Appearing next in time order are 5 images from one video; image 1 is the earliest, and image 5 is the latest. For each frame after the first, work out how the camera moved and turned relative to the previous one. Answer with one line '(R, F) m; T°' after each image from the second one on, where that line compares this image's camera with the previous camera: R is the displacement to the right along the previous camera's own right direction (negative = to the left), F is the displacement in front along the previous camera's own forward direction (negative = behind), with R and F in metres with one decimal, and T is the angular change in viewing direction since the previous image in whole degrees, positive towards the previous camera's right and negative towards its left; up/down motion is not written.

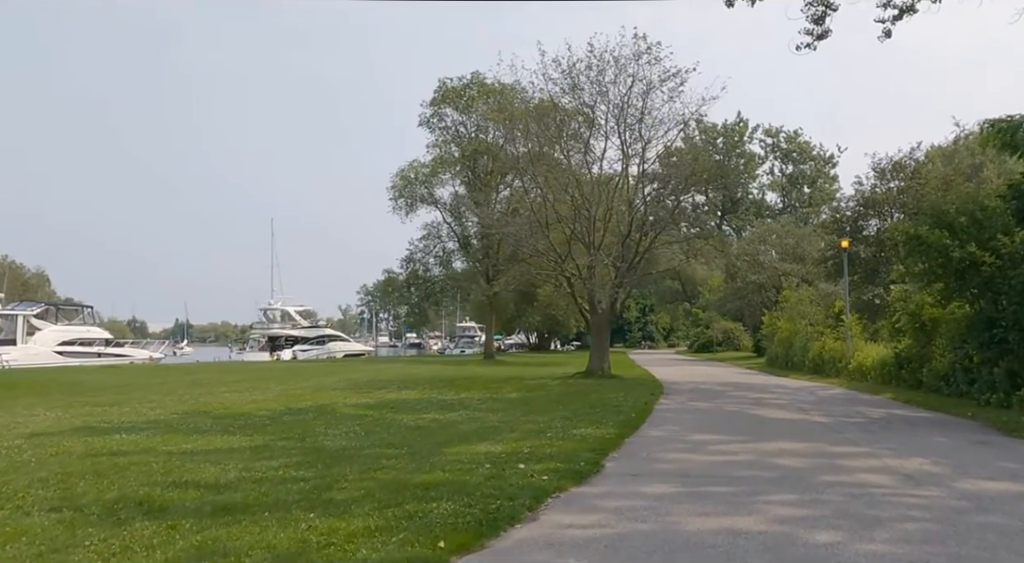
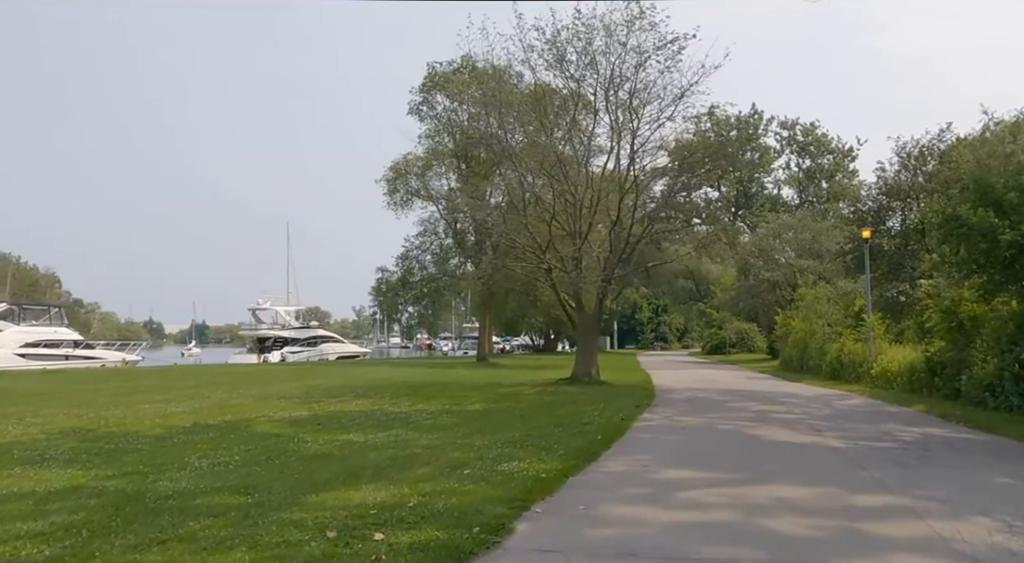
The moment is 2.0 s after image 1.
(+1.3, +3.3) m; -1°
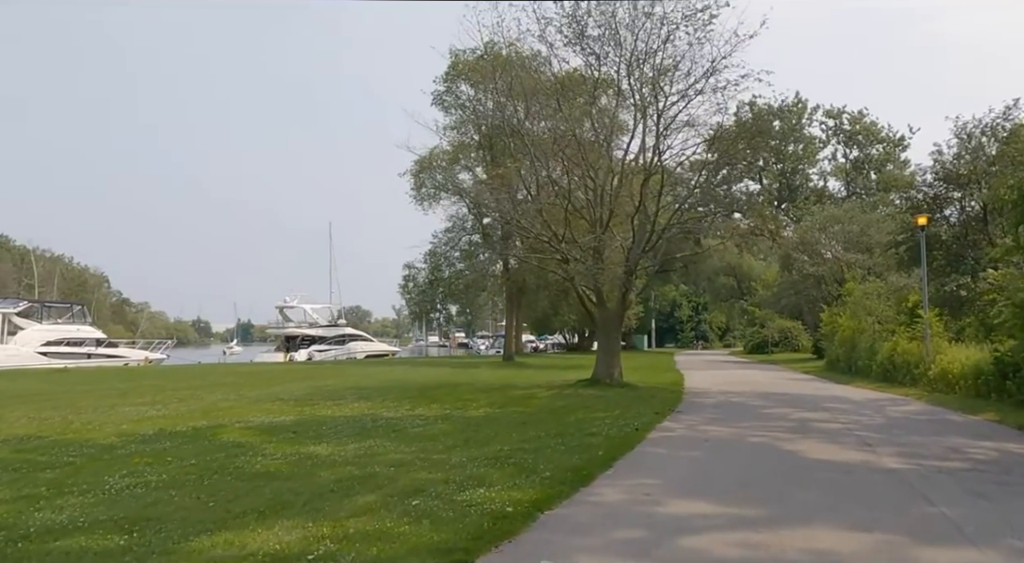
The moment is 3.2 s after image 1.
(+0.7, +2.0) m; -3°
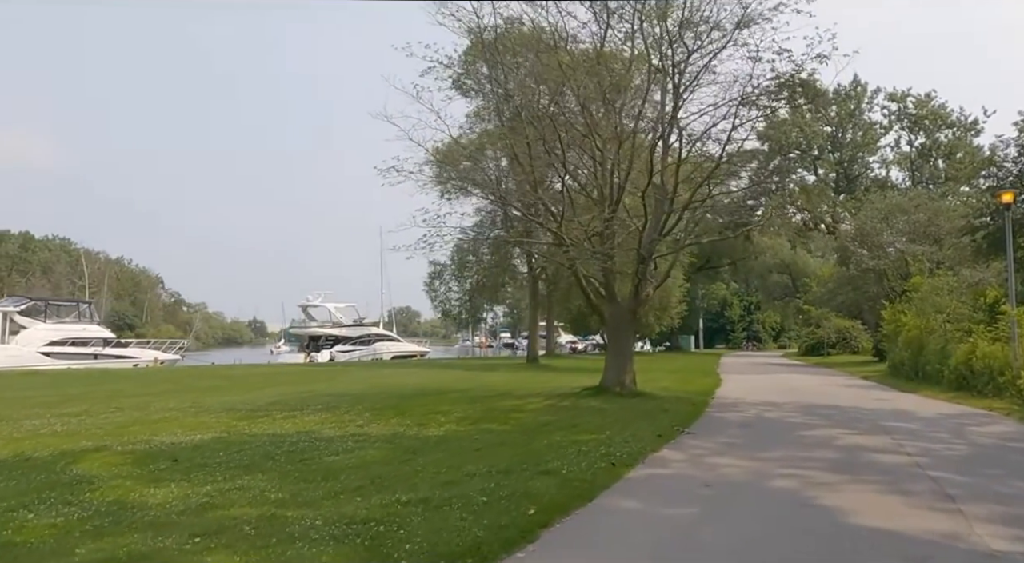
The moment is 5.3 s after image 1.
(+1.5, +3.6) m; -4°
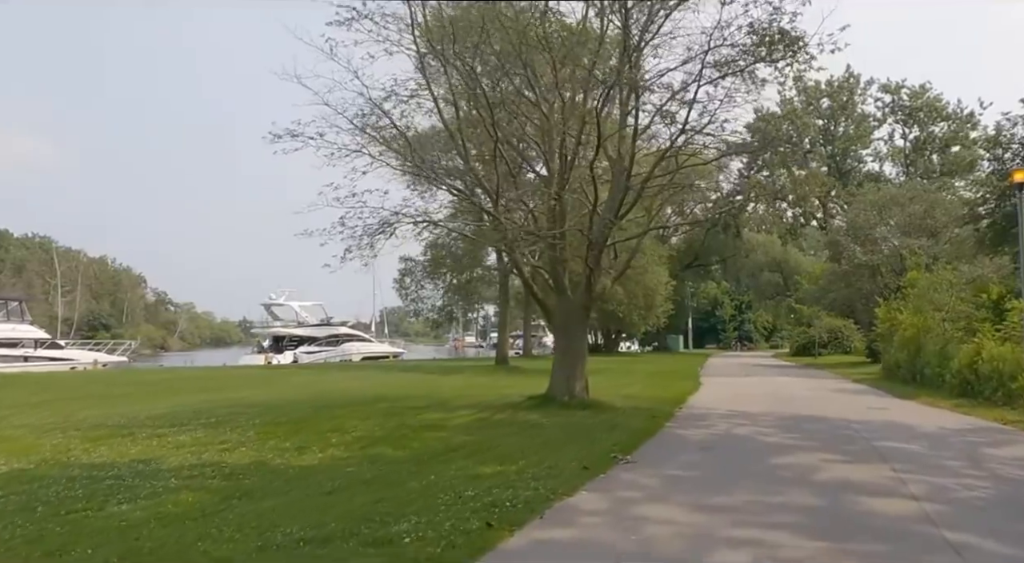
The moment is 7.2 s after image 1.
(+1.3, +2.9) m; 0°
